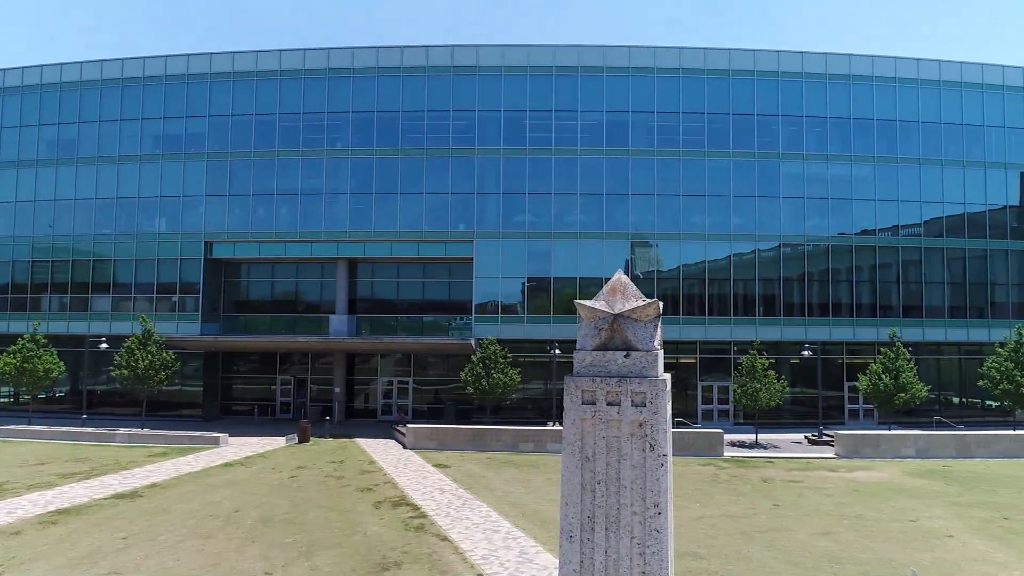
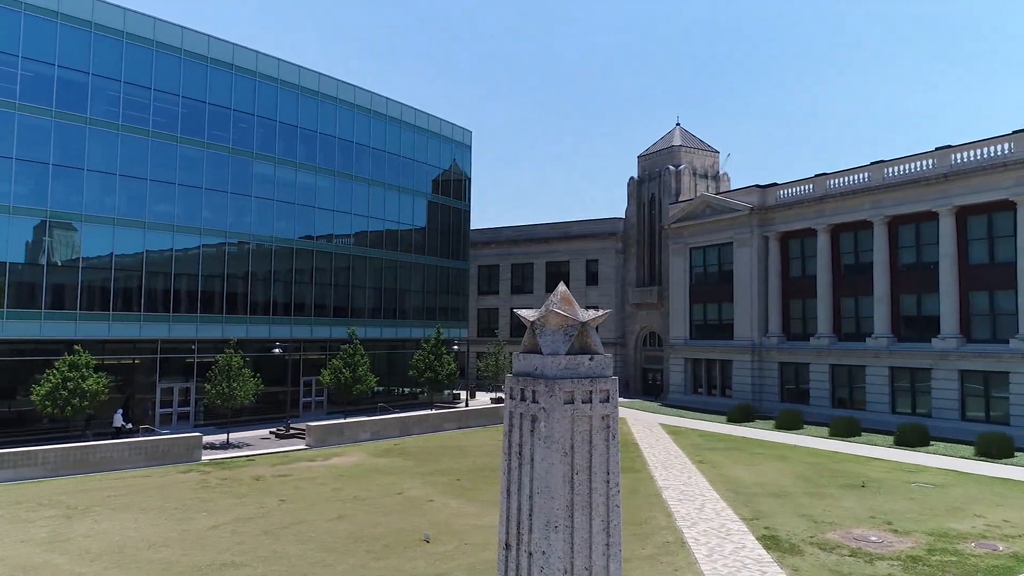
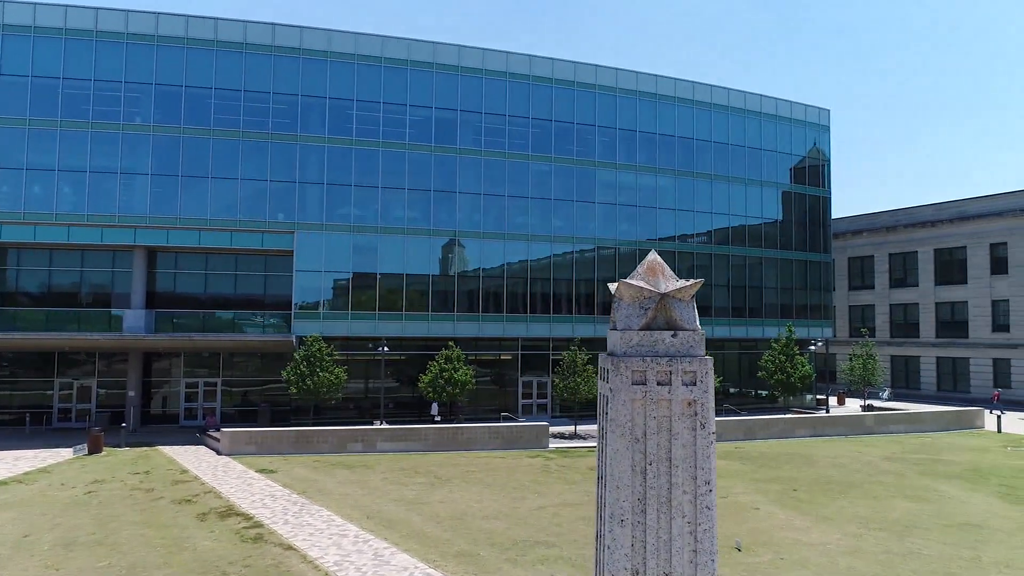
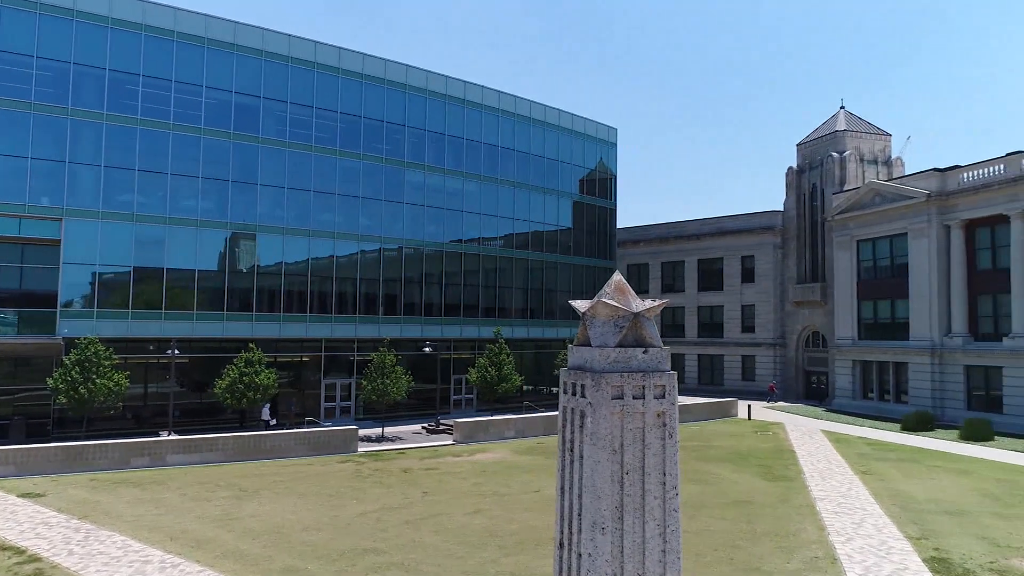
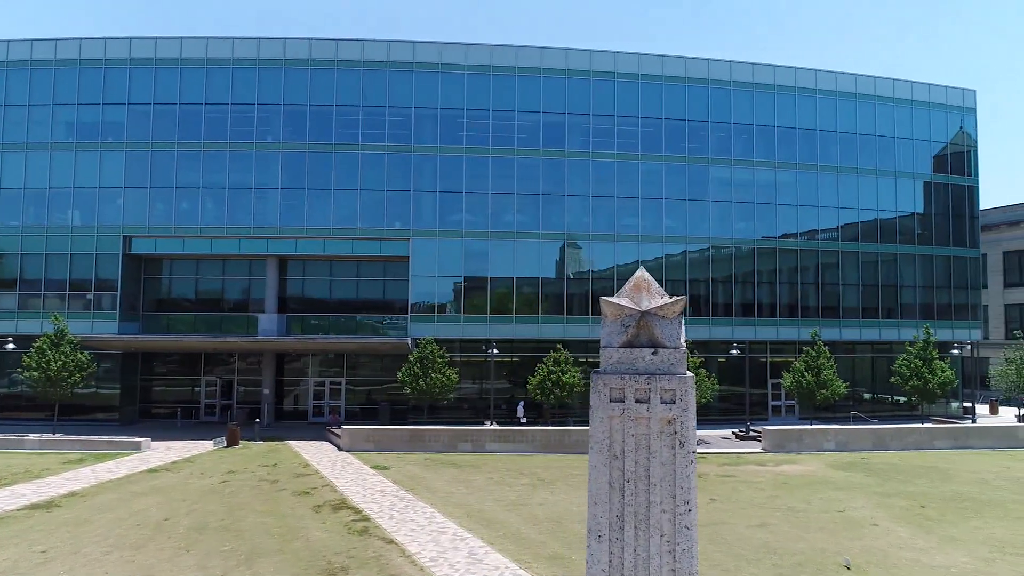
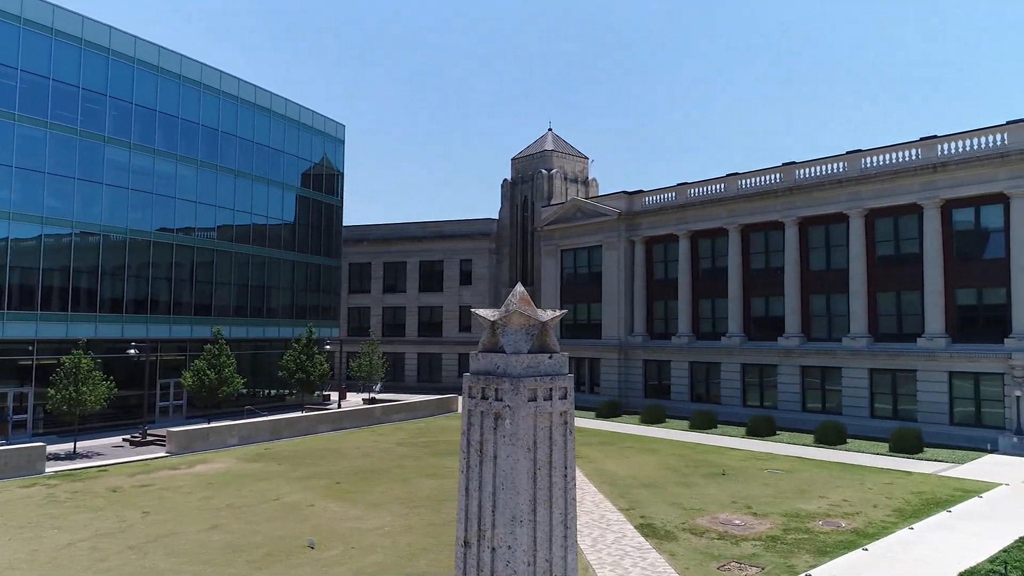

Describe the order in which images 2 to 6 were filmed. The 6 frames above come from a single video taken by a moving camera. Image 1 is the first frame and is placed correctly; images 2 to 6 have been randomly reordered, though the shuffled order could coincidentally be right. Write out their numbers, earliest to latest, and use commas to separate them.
5, 3, 4, 2, 6
